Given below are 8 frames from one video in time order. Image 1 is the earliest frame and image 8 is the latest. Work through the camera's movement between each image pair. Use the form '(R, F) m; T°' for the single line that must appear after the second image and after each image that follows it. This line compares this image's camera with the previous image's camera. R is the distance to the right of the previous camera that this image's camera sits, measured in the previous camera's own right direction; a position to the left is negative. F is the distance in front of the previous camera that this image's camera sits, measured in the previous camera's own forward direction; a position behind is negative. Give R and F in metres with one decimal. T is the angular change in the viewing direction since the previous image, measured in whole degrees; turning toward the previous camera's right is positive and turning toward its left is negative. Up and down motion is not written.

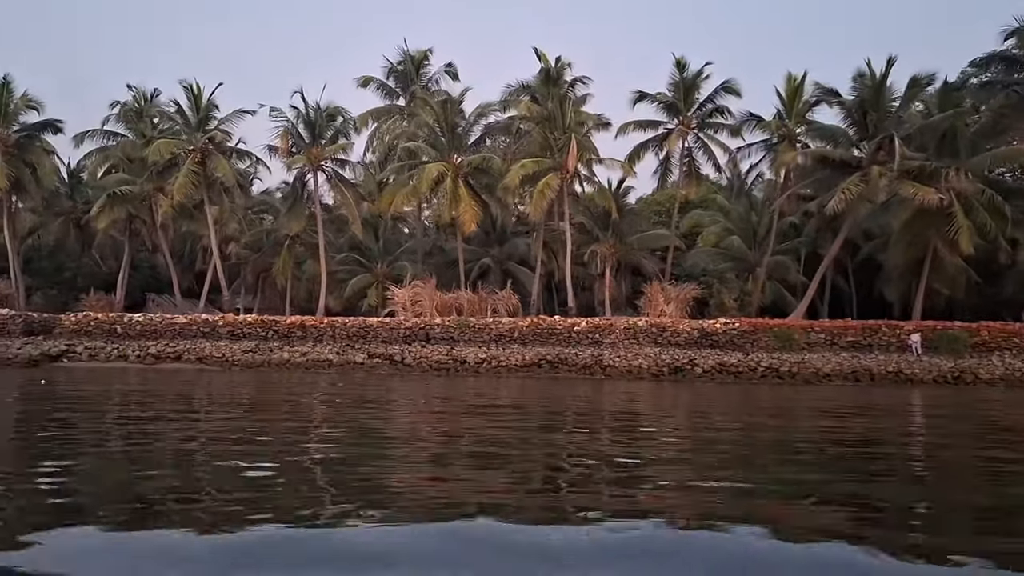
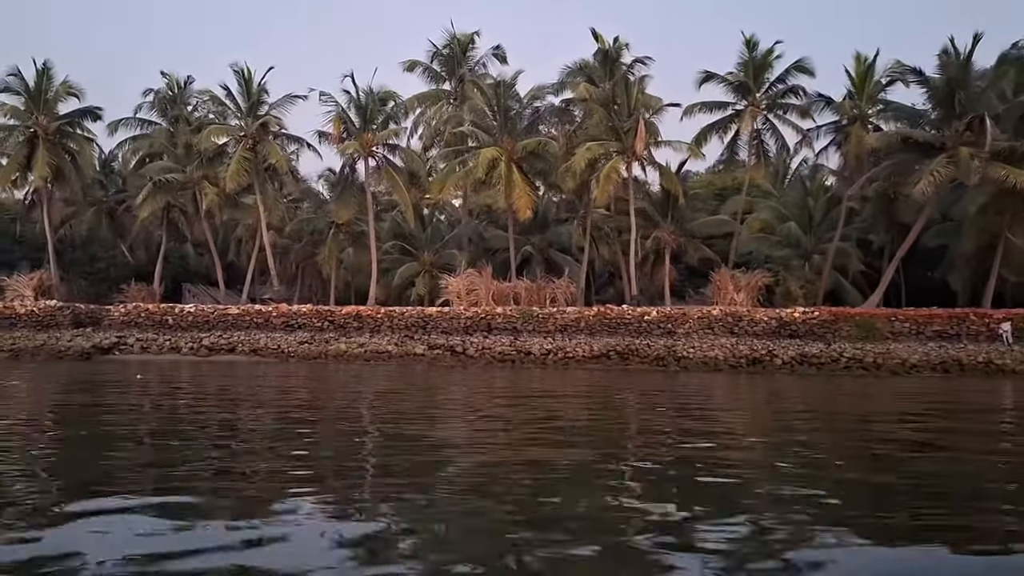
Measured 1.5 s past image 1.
(-1.7, +1.0) m; -1°
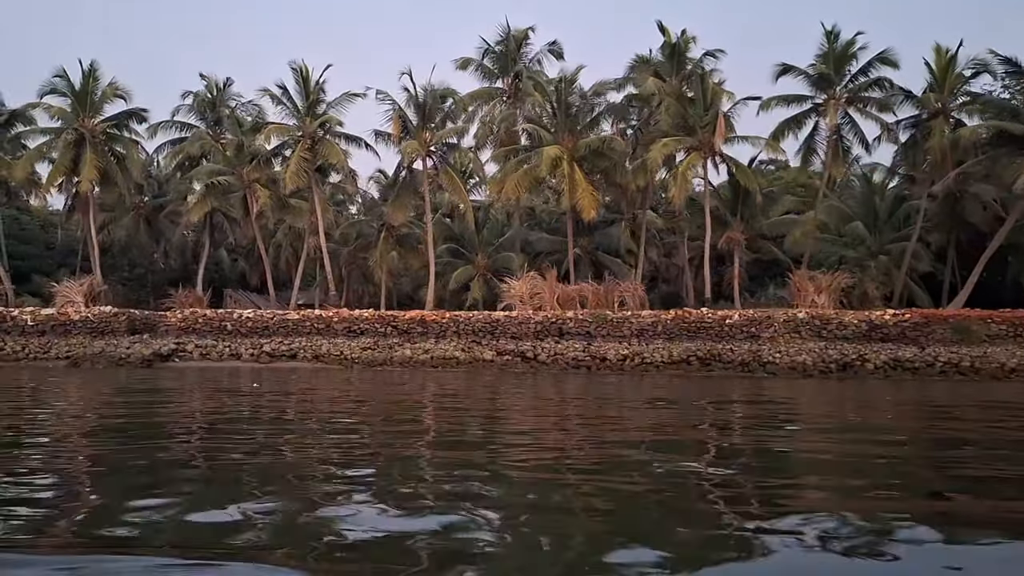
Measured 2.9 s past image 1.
(-1.8, +1.0) m; -1°
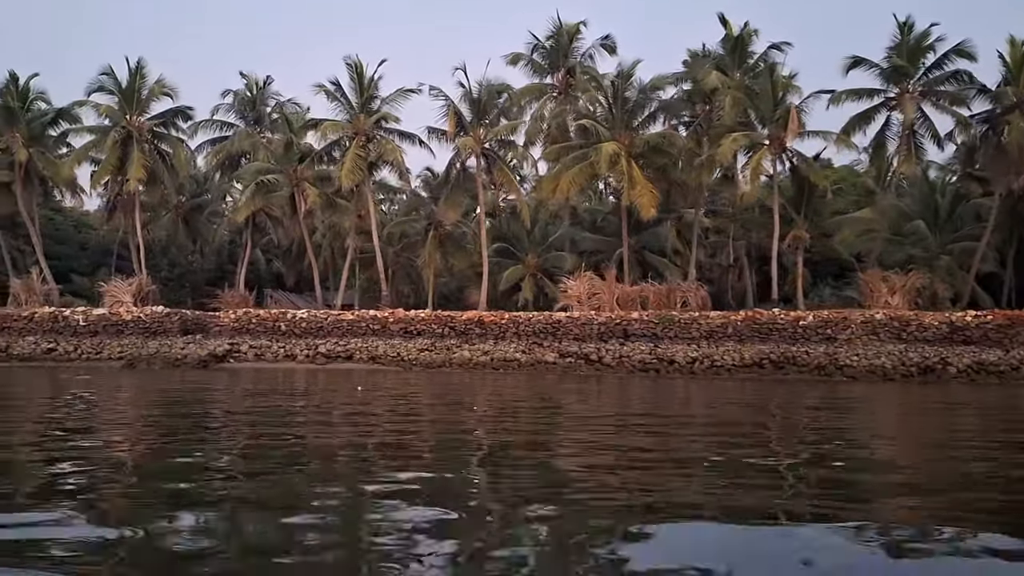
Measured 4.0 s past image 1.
(-1.3, +0.7) m; -1°
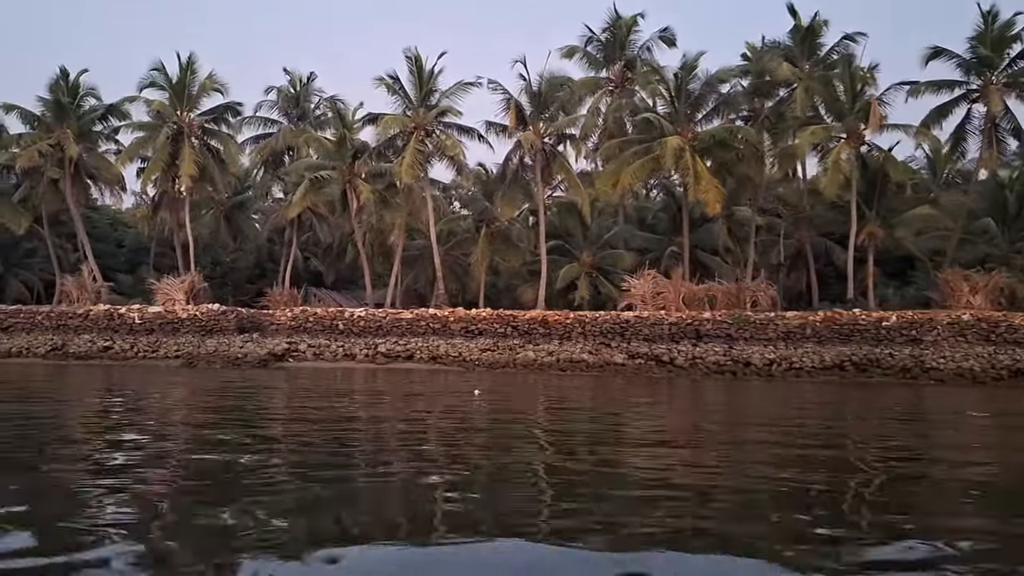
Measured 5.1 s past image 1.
(-1.3, +0.7) m; -1°
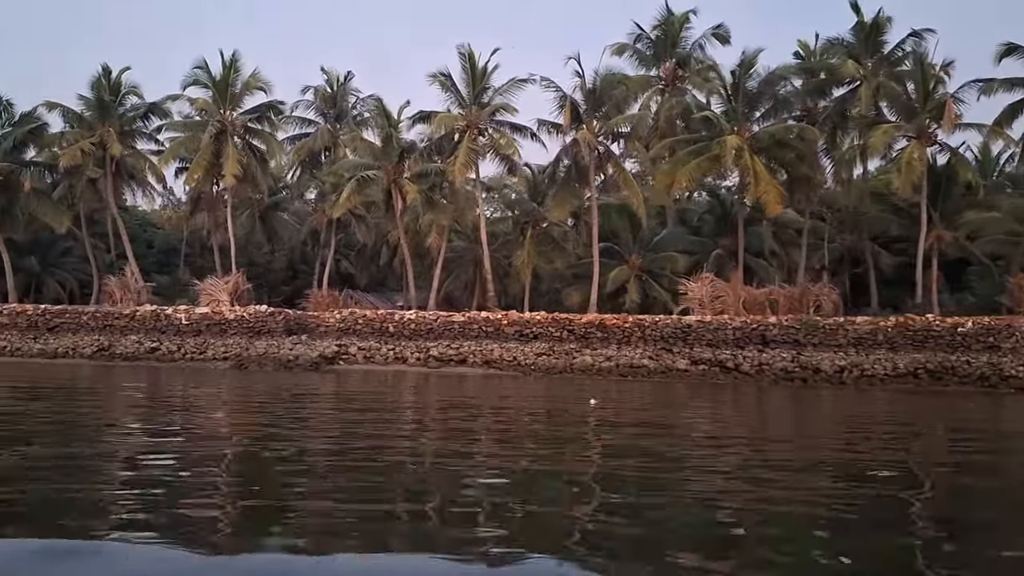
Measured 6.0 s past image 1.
(-1.2, +0.7) m; -1°
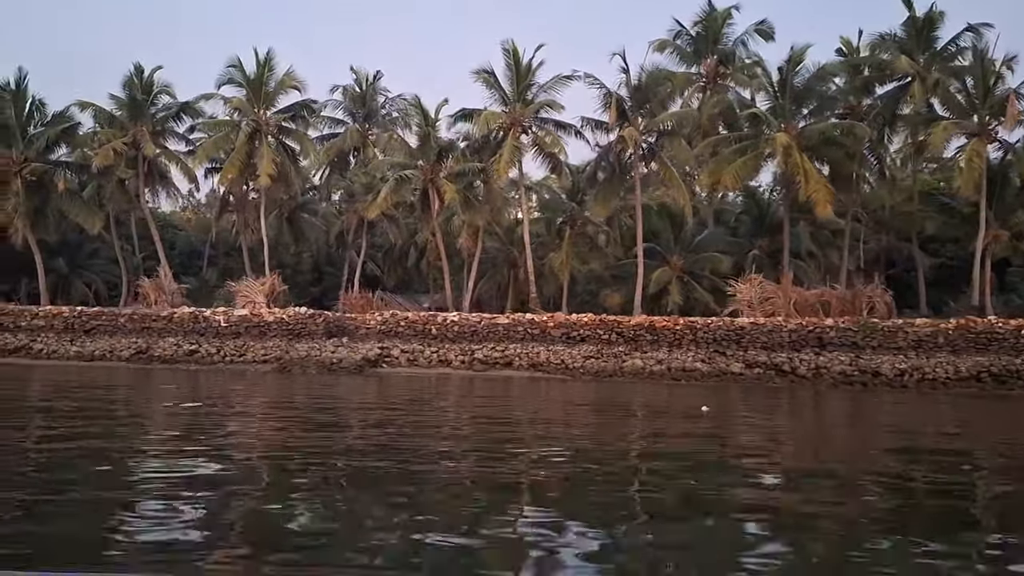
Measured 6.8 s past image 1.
(-1.0, +0.6) m; -1°
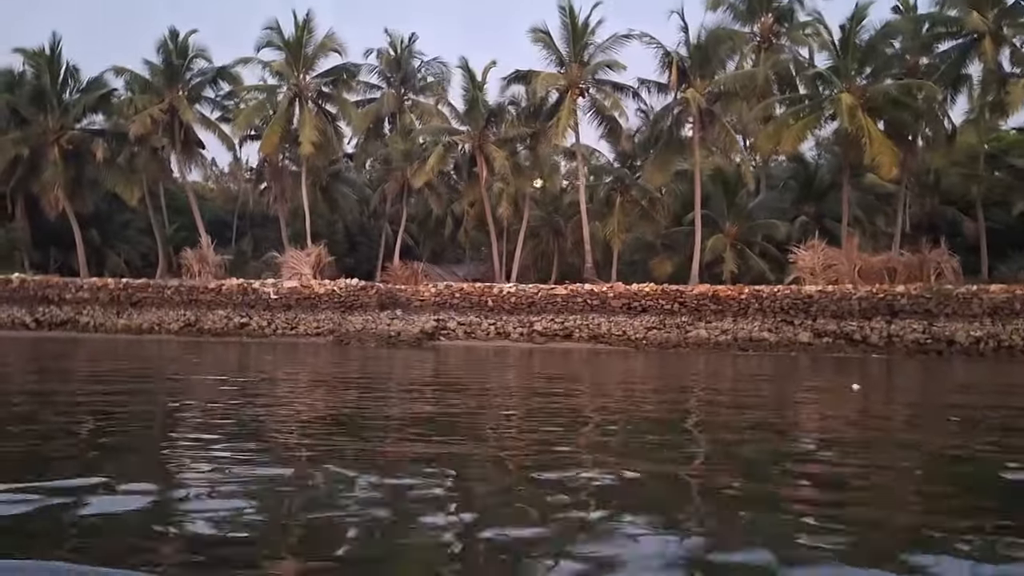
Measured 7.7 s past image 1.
(-1.4, +0.7) m; -1°
